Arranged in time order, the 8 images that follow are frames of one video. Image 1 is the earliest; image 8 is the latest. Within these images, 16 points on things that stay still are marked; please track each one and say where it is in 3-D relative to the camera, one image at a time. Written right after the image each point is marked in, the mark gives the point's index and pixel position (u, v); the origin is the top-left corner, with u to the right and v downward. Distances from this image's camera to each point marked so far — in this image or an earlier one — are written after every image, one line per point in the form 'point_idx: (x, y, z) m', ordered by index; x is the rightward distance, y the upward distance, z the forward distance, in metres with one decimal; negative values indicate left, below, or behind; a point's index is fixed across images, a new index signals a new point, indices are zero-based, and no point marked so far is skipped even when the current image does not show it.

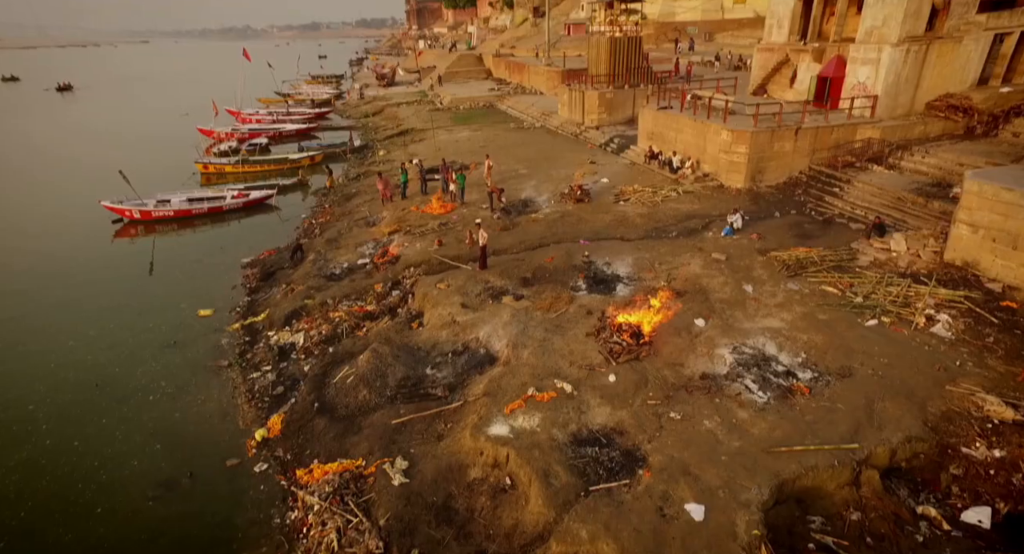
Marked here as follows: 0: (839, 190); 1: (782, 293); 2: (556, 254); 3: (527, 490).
0: (+8.3, +2.2, +13.9) m
1: (+4.8, -0.3, +9.8) m
2: (+0.9, +0.5, +11.8) m
3: (+0.2, -2.4, +6.3) m
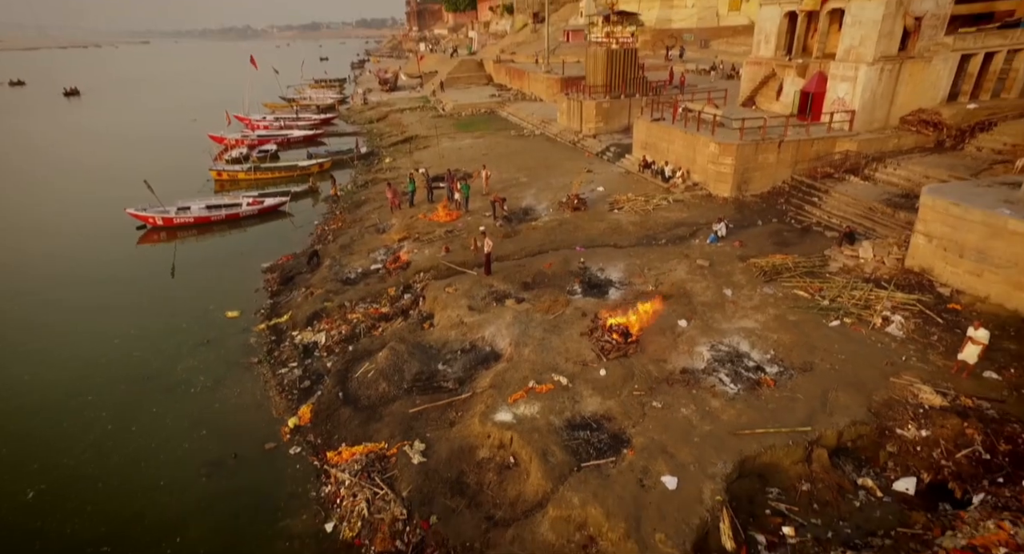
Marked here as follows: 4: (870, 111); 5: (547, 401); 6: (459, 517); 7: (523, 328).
0: (+8.3, +2.1, +15.0) m
1: (+4.8, -0.4, +10.8) m
2: (+1.0, +0.4, +12.9) m
3: (+0.2, -2.5, +7.4) m
4: (+10.6, +4.9, +16.3) m
5: (+0.5, -1.9, +8.3) m
6: (-0.7, -3.1, +7.1) m
7: (+0.2, -0.9, +10.1) m
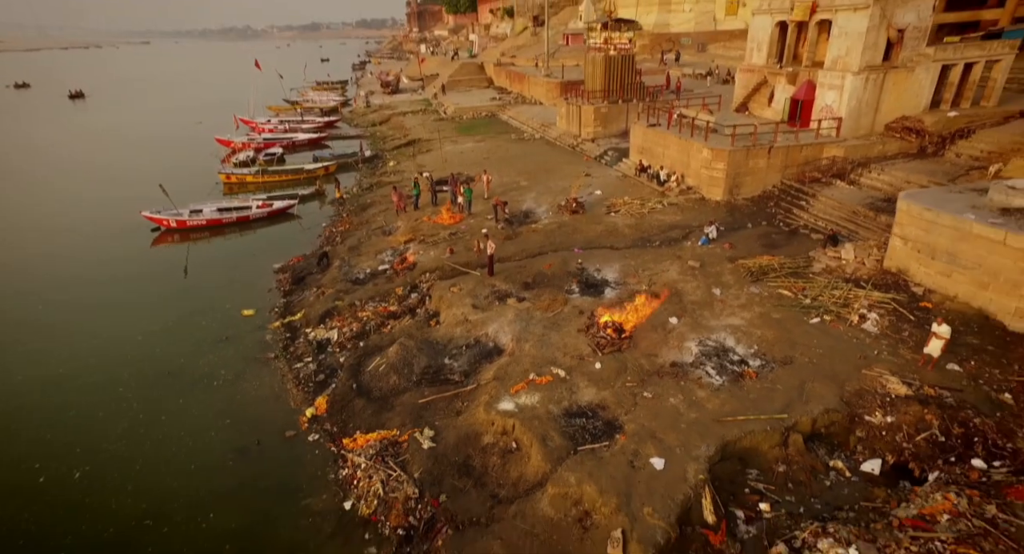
0: (+8.4, +2.1, +15.7) m
1: (+4.9, -0.4, +11.6) m
2: (+1.0, +0.4, +13.6) m
3: (+0.3, -2.5, +8.1) m
4: (+10.6, +4.9, +17.0) m
5: (+0.6, -1.9, +9.0) m
6: (-0.7, -3.1, +7.8) m
7: (+0.2, -1.0, +10.9) m
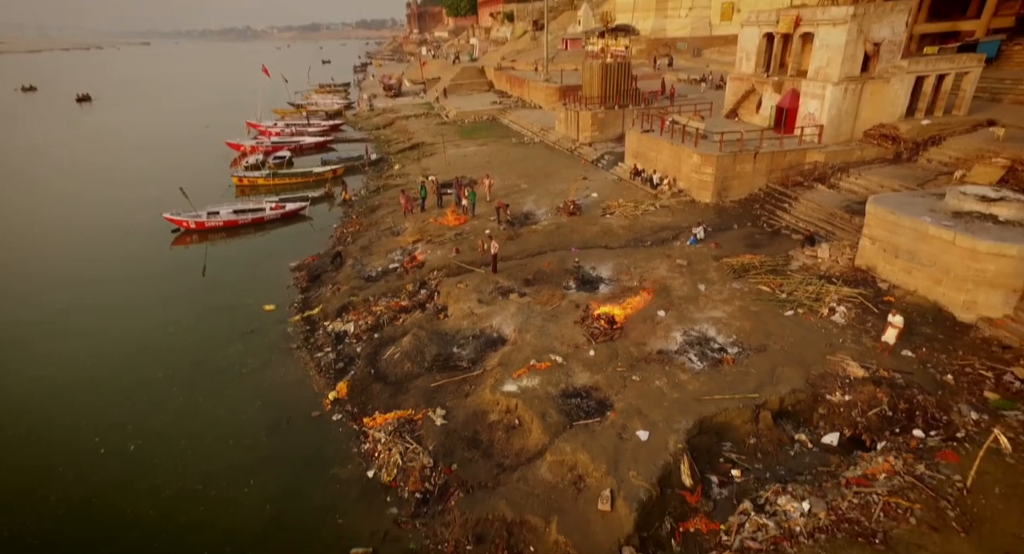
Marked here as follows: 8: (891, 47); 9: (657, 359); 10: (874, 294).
0: (+8.4, +2.2, +16.8) m
1: (+4.9, -0.3, +12.7) m
2: (+1.1, +0.5, +14.7) m
3: (+0.3, -2.4, +9.2) m
4: (+10.6, +5.0, +18.1) m
5: (+0.6, -1.8, +10.1) m
6: (-0.6, -3.0, +8.9) m
7: (+0.3, -0.9, +11.9) m
8: (+12.0, +7.3, +17.6) m
9: (+2.7, -1.5, +10.5) m
10: (+7.8, -0.4, +11.8) m
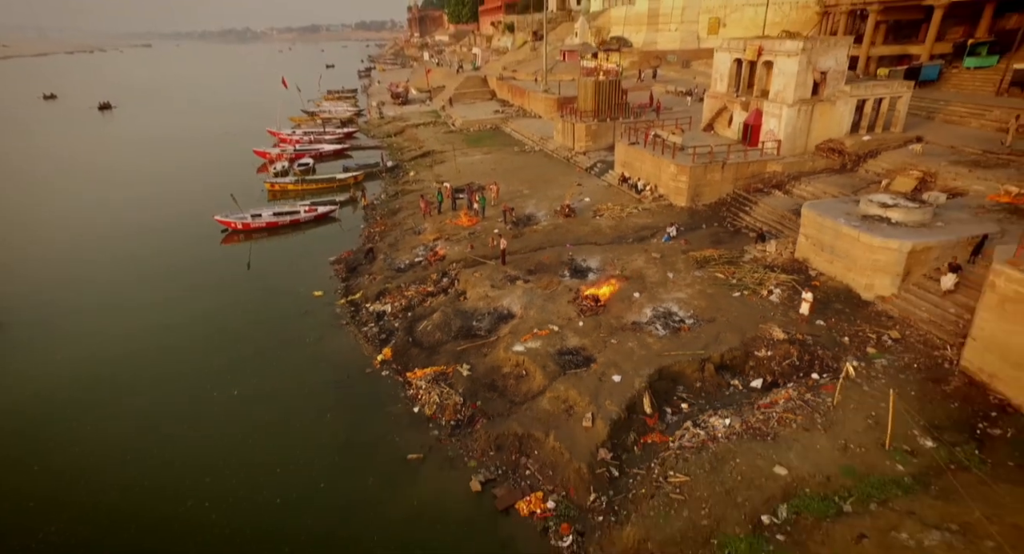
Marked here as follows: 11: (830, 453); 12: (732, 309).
0: (+8.6, +2.5, +20.0) m
1: (+5.1, 0.0, +15.9) m
2: (+1.2, +0.7, +17.9) m
3: (+0.5, -2.2, +12.4) m
4: (+10.8, +5.3, +21.3) m
5: (+0.8, -1.5, +13.3) m
6: (-0.4, -2.7, +12.1) m
7: (+0.5, -0.6, +15.1) m
8: (+12.2, +7.6, +20.8) m
9: (+2.9, -1.2, +13.7) m
10: (+7.9, -0.1, +15.0) m
11: (+5.4, -2.9, +9.4) m
12: (+5.6, -0.8, +14.1) m
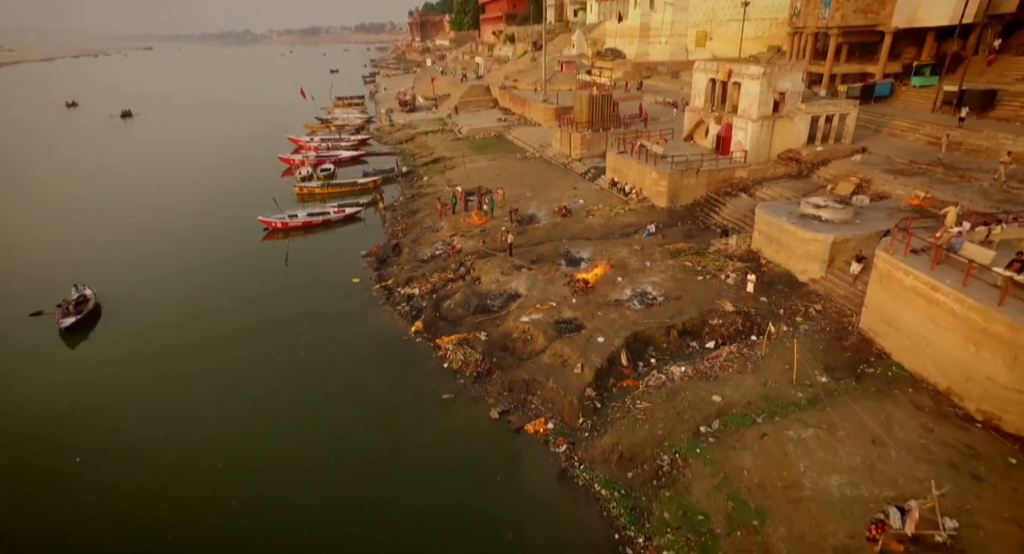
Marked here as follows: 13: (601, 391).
0: (+8.8, +2.9, +23.6) m
1: (+5.3, +0.4, +19.4) m
2: (+1.5, +1.2, +21.4) m
3: (+0.7, -1.7, +15.9) m
4: (+11.0, +5.7, +24.9) m
5: (+1.0, -1.1, +16.9) m
6: (-0.2, -2.3, +15.7) m
7: (+0.7, -0.2, +18.7) m
8: (+12.4, +8.0, +24.4) m
9: (+3.1, -0.8, +17.2) m
10: (+8.2, +0.4, +18.6) m
11: (+5.7, -2.5, +12.9) m
12: (+5.8, -0.4, +17.6) m
13: (+2.2, -2.8, +13.7) m
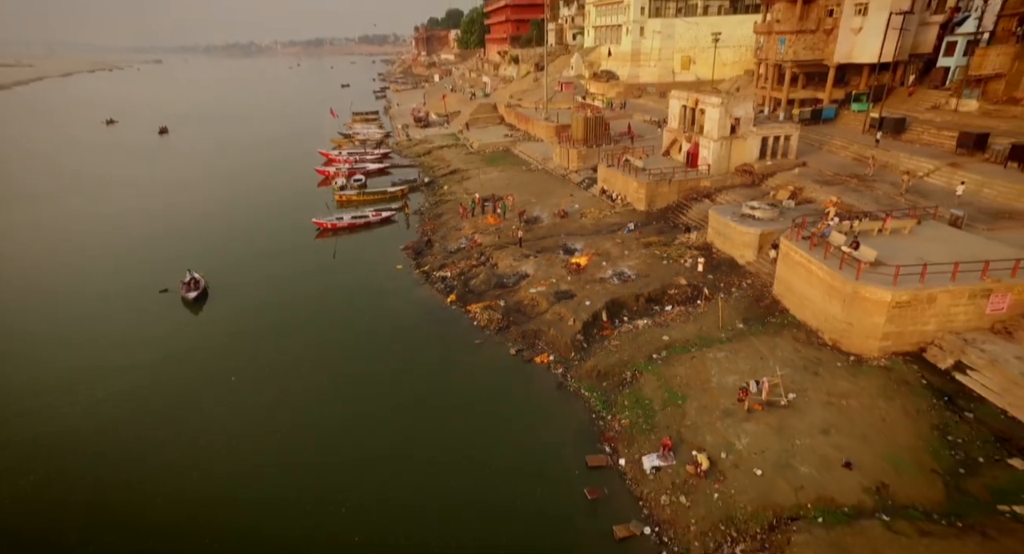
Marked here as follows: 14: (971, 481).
0: (+9.3, +3.5, +29.4) m
1: (+5.8, +1.1, +25.3) m
2: (+1.9, +1.8, +27.3) m
3: (+1.2, -1.0, +21.7) m
4: (+11.5, +6.3, +30.8) m
5: (+1.5, -0.4, +22.7) m
6: (+0.3, -1.6, +21.5) m
7: (+1.2, +0.5, +24.5) m
8: (+12.8, +8.6, +30.4) m
9: (+3.6, -0.2, +23.0) m
10: (+8.6, +1.0, +24.4) m
11: (+6.1, -1.8, +18.7) m
12: (+6.3, +0.3, +23.5) m
13: (+2.7, -2.1, +19.6) m
14: (+9.6, -4.2, +11.5) m
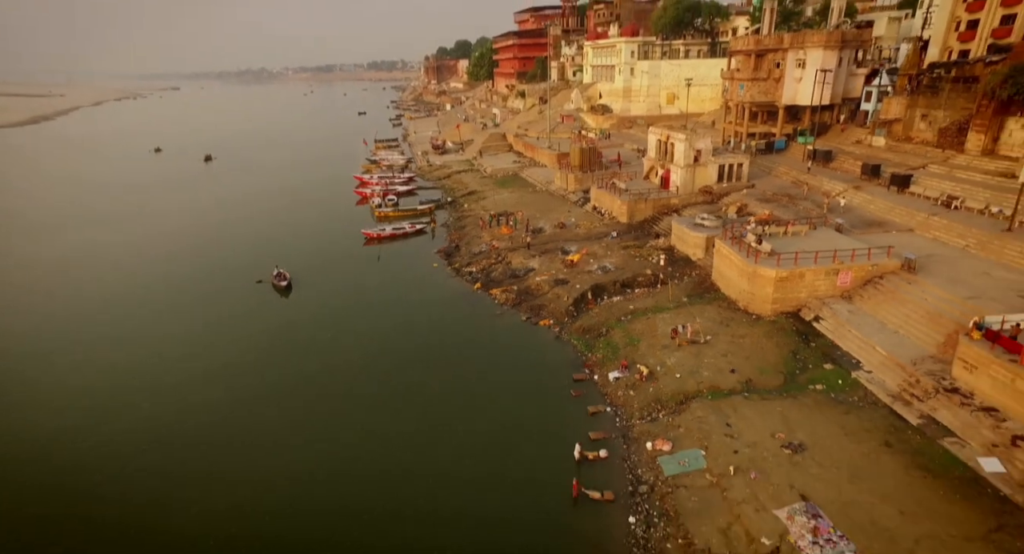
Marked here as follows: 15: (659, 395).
0: (+9.9, +3.6, +37.4) m
1: (+6.4, +1.3, +33.1) m
2: (+2.6, +2.0, +35.2) m
3: (+1.8, -0.6, +29.6) m
4: (+12.1, +6.3, +38.8) m
5: (+2.1, 0.0, +30.6) m
6: (+0.9, -1.2, +29.3) m
7: (+1.8, +0.8, +32.4) m
8: (+13.5, +8.7, +38.5) m
9: (+4.2, +0.2, +30.9) m
10: (+9.2, +1.3, +32.3) m
11: (+6.7, -1.2, +26.5) m
12: (+6.9, +0.6, +31.3) m
13: (+3.3, -1.6, +27.3) m
14: (+10.0, -3.4, +19.2) m
15: (+5.2, -4.2, +19.6) m
